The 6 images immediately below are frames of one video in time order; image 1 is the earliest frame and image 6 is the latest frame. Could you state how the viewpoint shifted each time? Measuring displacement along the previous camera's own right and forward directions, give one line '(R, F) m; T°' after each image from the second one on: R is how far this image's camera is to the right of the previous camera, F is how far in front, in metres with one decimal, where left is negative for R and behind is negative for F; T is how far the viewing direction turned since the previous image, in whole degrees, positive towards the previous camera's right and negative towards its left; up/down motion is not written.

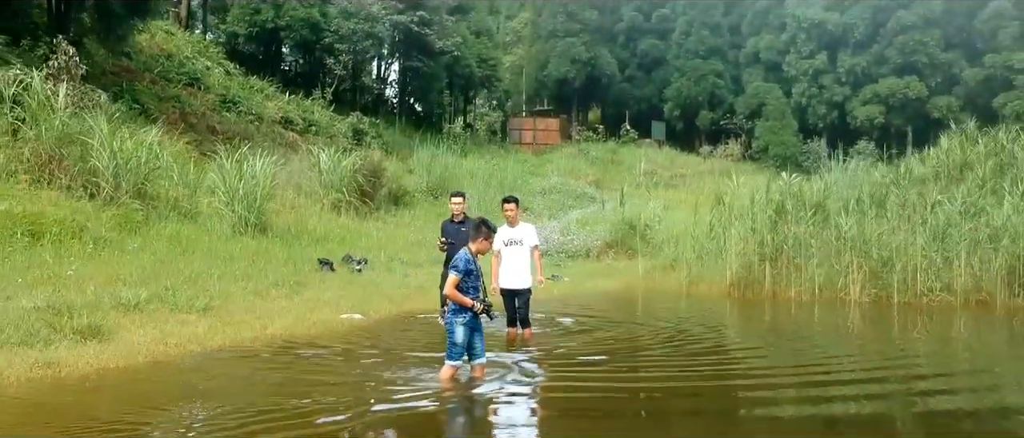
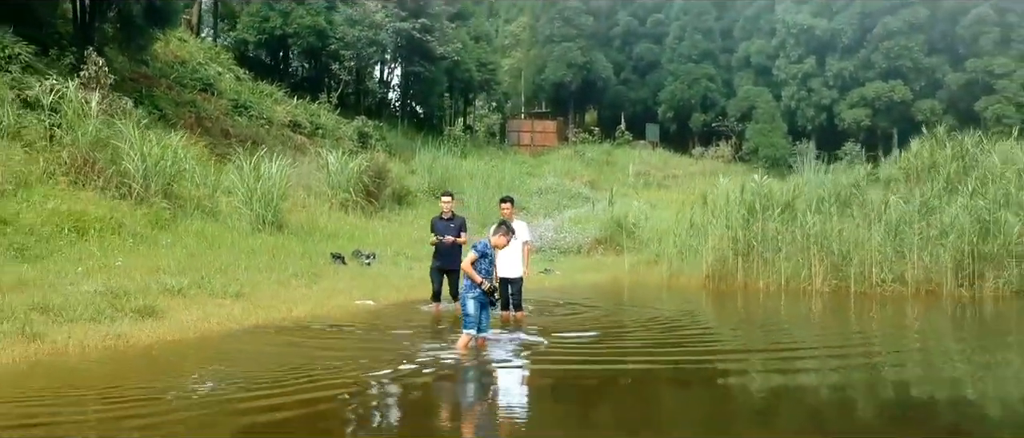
(+0.1, -0.9) m; 0°
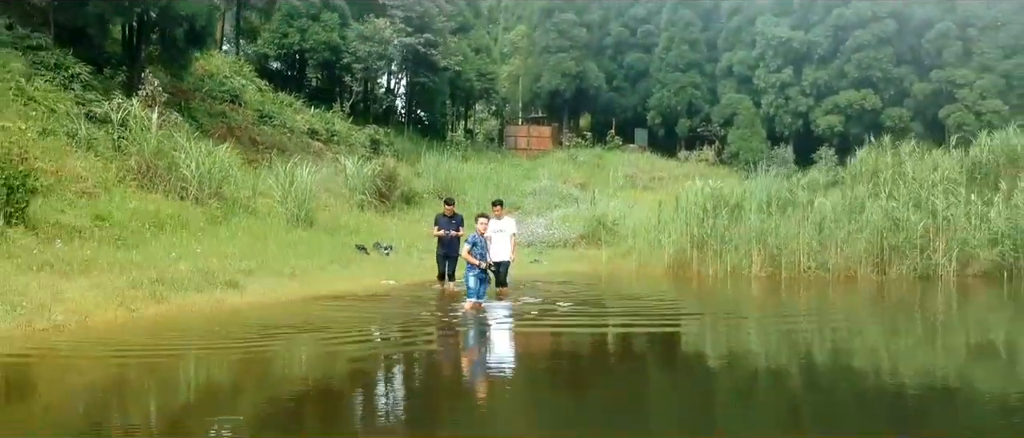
(+0.1, -2.1) m; 0°
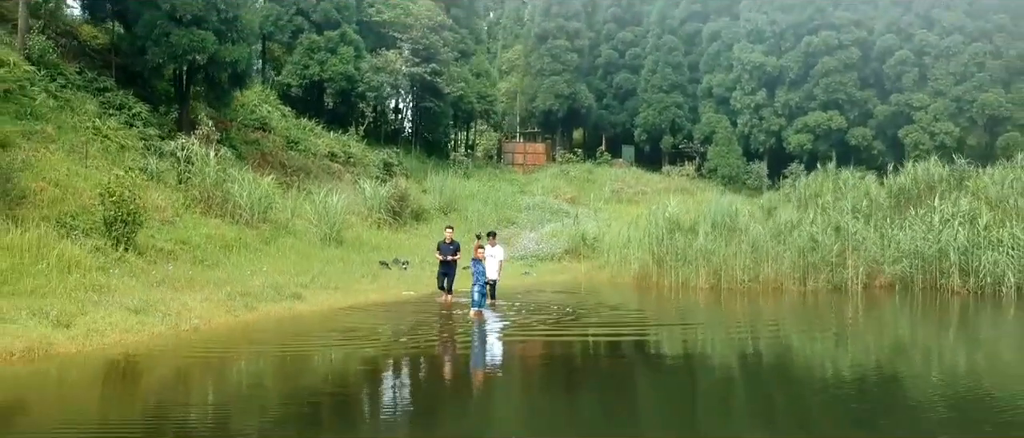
(+0.1, -2.8) m; 0°
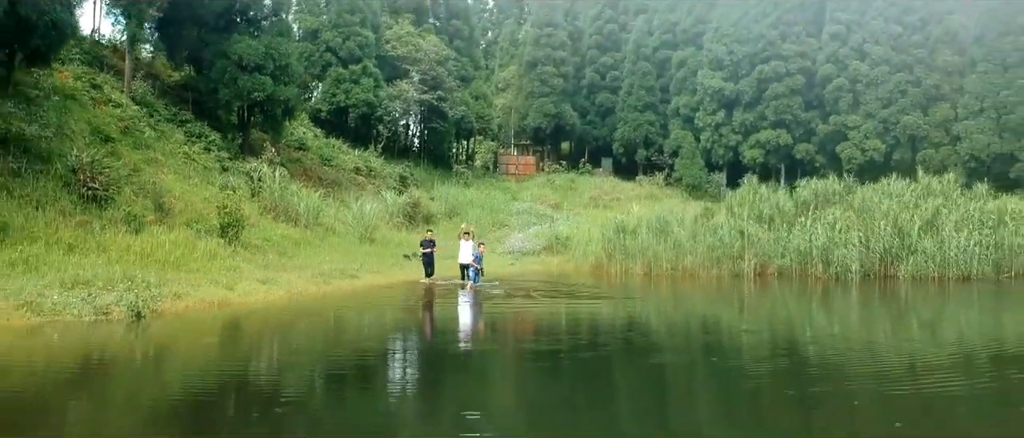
(+0.3, -5.3) m; 0°
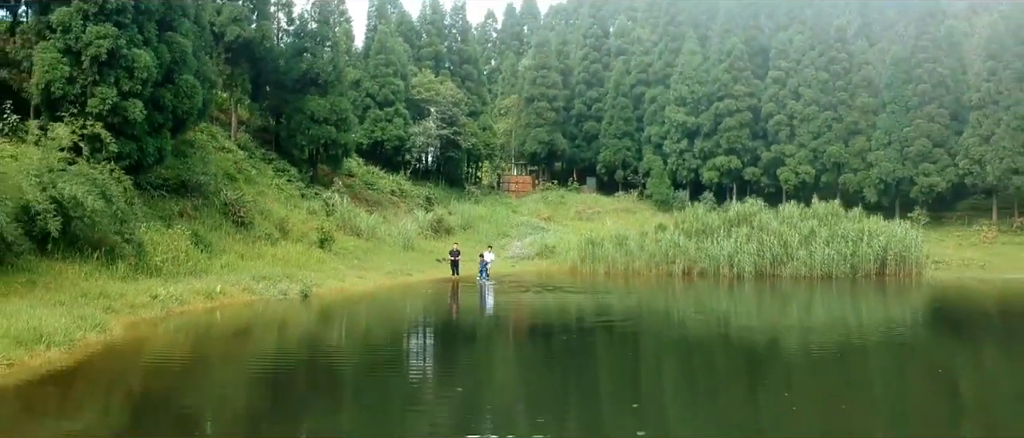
(-0.1, -8.4) m; 0°
